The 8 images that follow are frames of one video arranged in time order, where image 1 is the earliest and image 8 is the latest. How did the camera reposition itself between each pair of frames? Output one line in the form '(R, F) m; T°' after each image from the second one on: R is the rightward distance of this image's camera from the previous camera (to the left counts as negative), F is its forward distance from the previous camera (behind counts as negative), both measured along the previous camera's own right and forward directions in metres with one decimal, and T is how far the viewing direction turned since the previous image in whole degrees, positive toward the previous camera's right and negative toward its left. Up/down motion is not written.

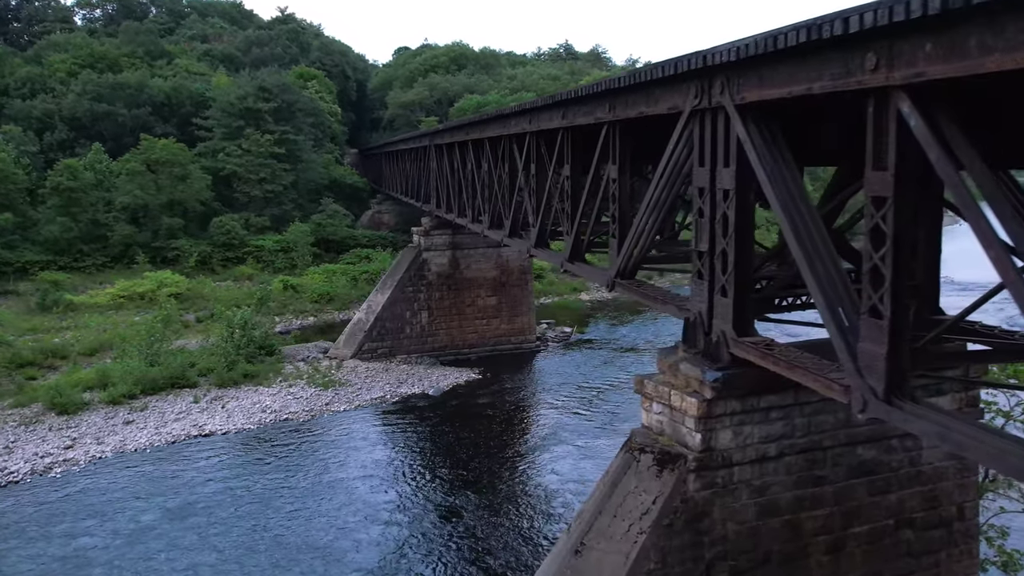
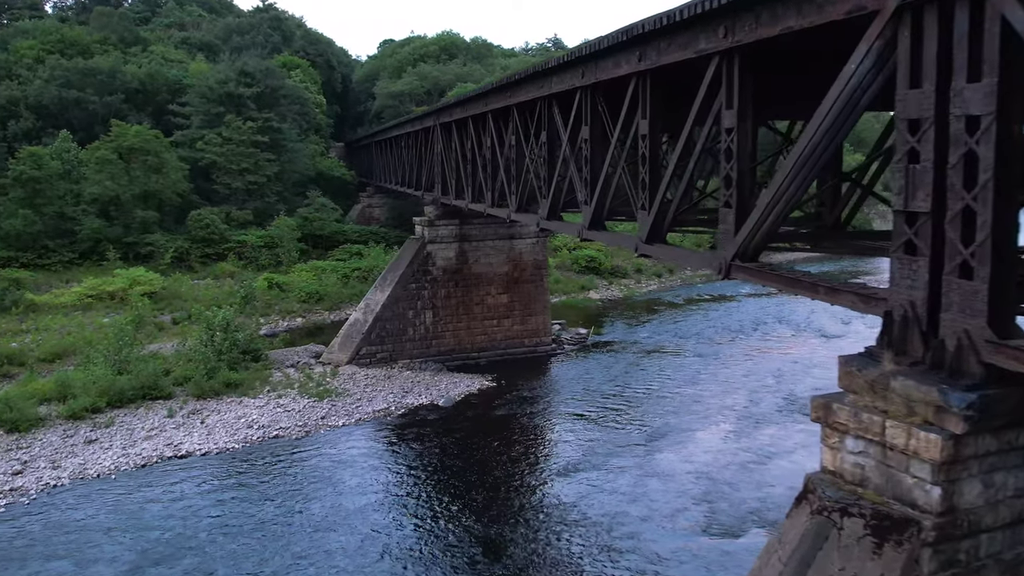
(-0.8, +2.1) m; +1°
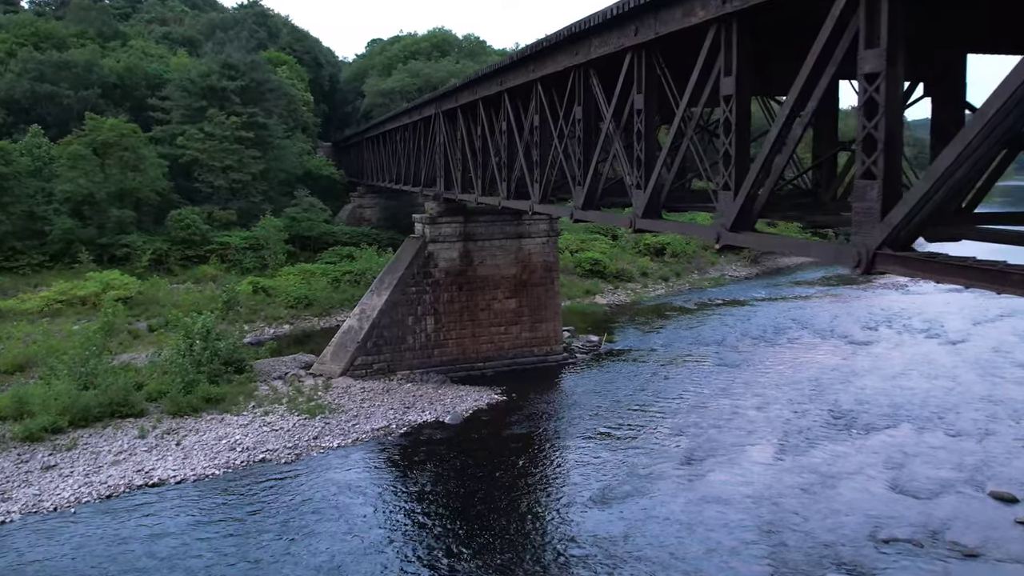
(-0.5, +1.5) m; +1°
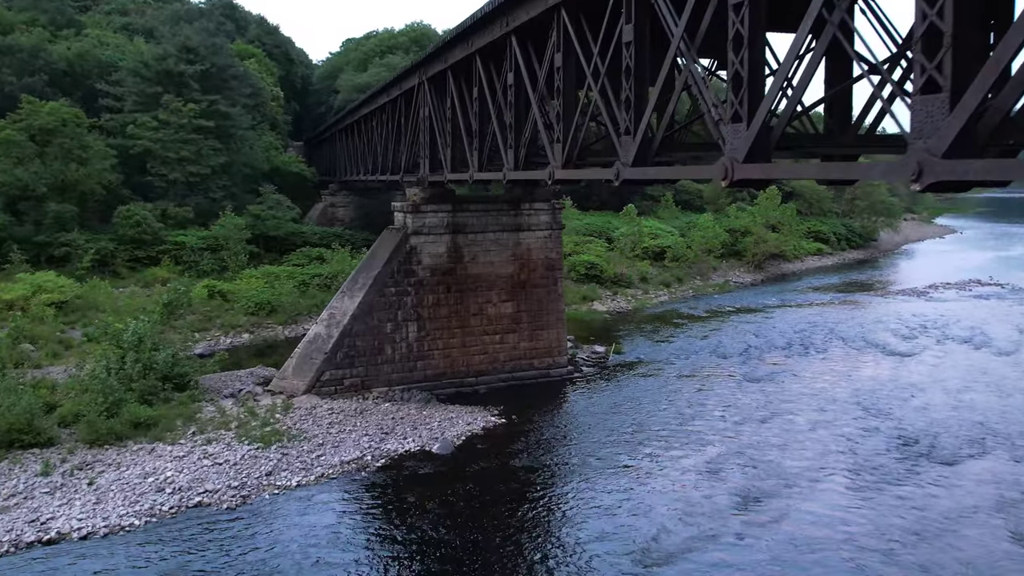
(-0.4, +2.5) m; +2°
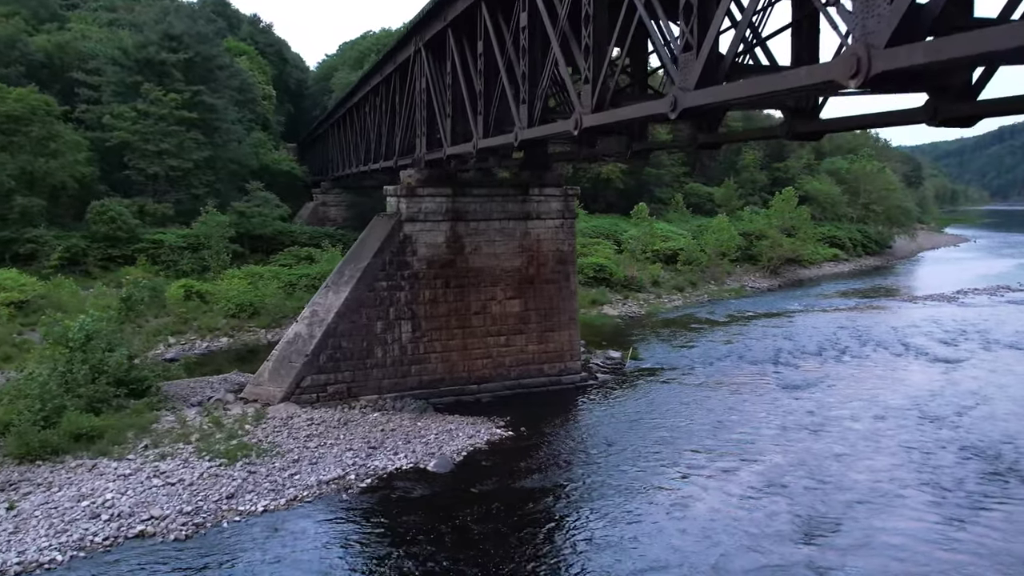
(-0.2, +1.7) m; 0°
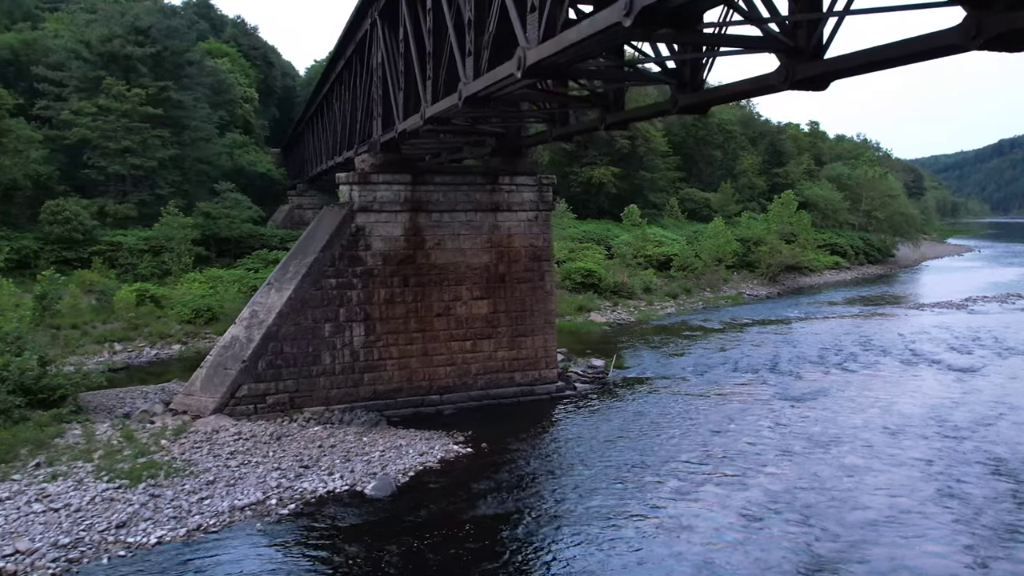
(+0.5, +1.3) m; 0°
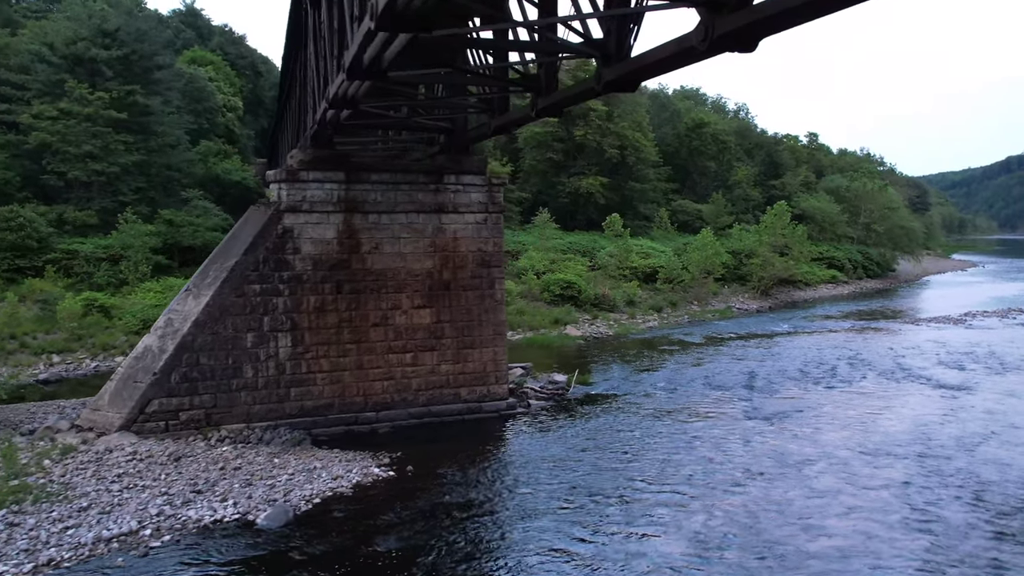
(+0.9, +0.9) m; -1°
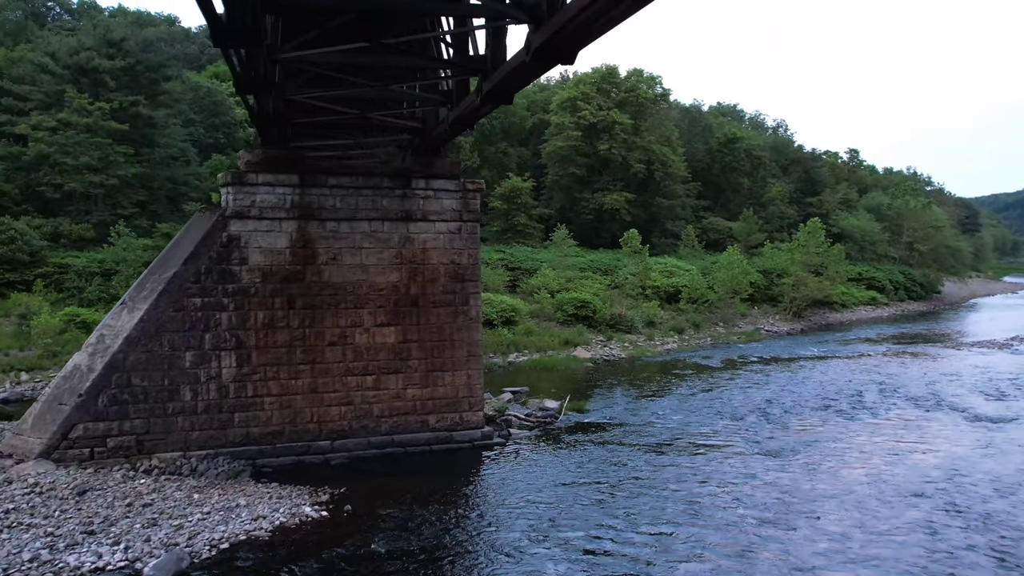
(+0.9, +1.2) m; -3°
